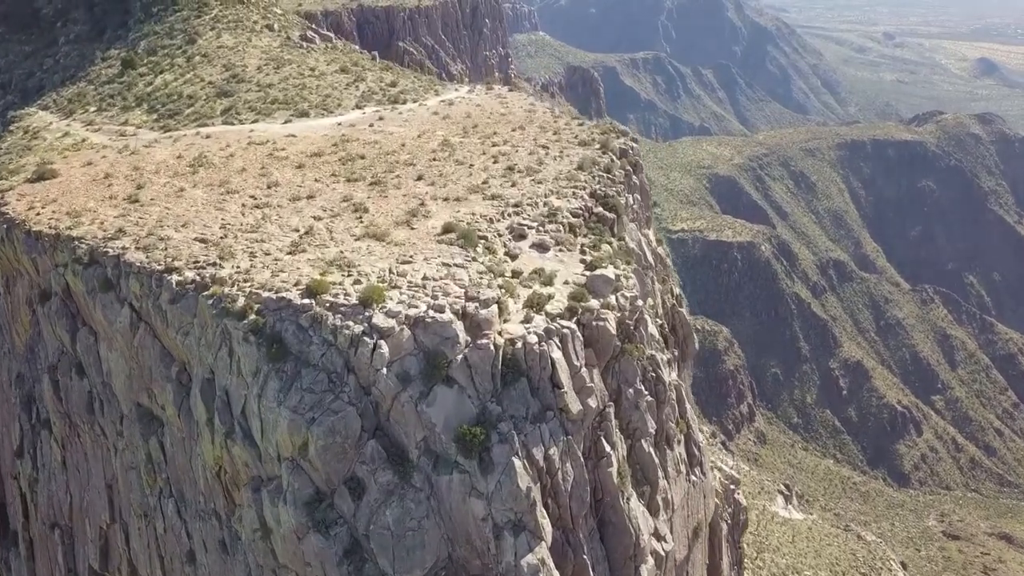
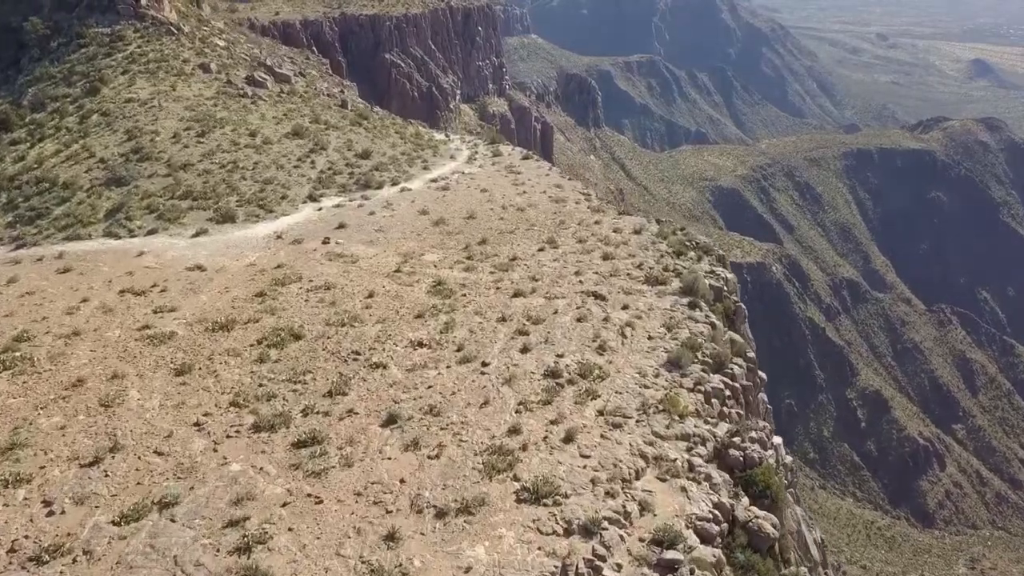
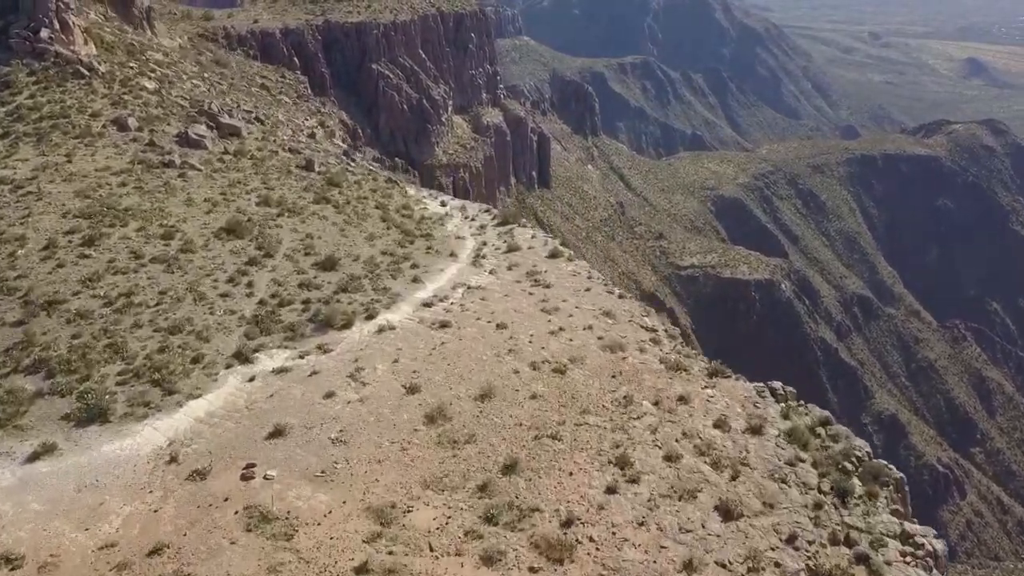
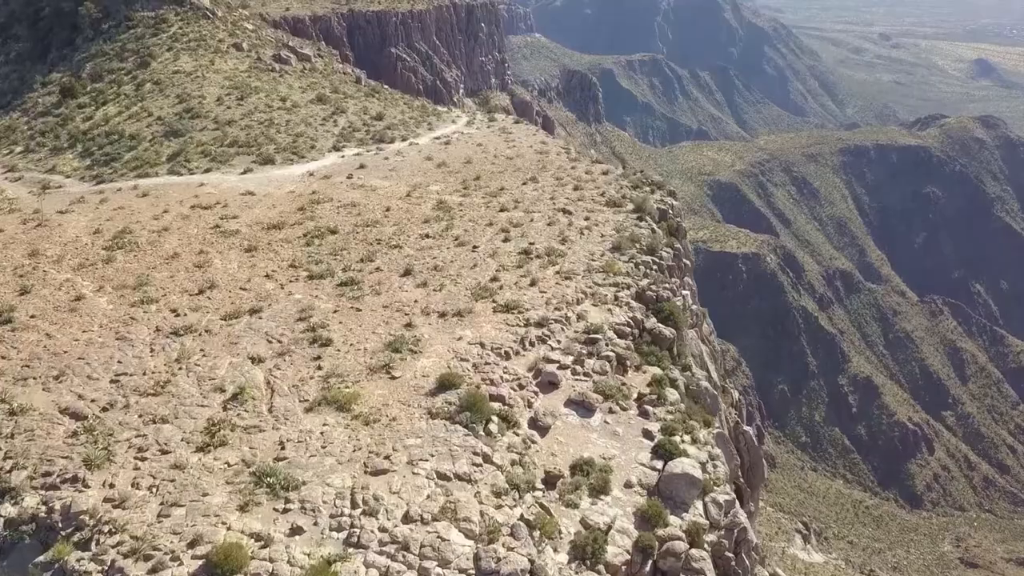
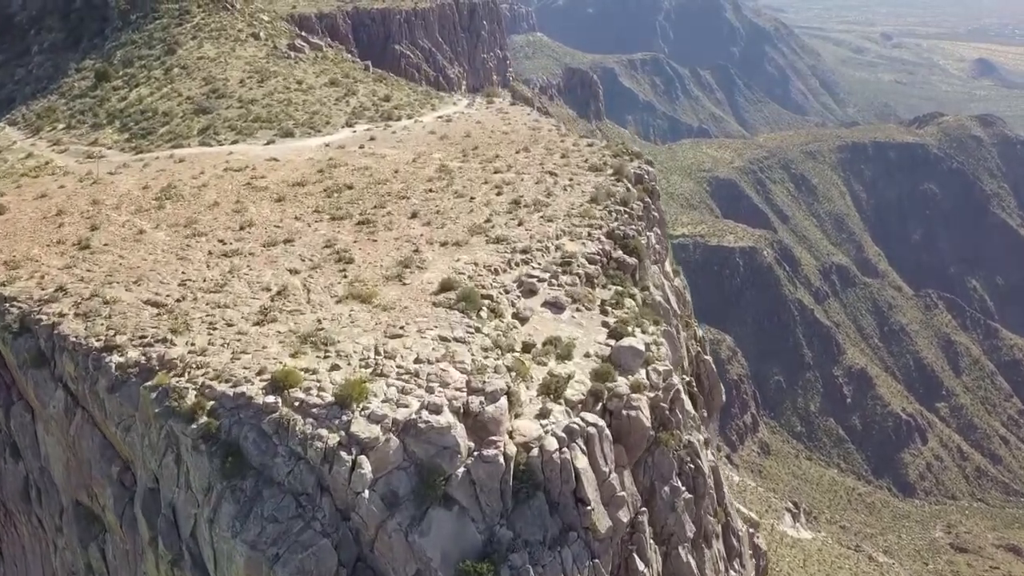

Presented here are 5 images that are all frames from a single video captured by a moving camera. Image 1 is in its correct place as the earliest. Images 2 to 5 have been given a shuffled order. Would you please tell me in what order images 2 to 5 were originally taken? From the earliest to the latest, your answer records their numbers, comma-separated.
5, 4, 2, 3
